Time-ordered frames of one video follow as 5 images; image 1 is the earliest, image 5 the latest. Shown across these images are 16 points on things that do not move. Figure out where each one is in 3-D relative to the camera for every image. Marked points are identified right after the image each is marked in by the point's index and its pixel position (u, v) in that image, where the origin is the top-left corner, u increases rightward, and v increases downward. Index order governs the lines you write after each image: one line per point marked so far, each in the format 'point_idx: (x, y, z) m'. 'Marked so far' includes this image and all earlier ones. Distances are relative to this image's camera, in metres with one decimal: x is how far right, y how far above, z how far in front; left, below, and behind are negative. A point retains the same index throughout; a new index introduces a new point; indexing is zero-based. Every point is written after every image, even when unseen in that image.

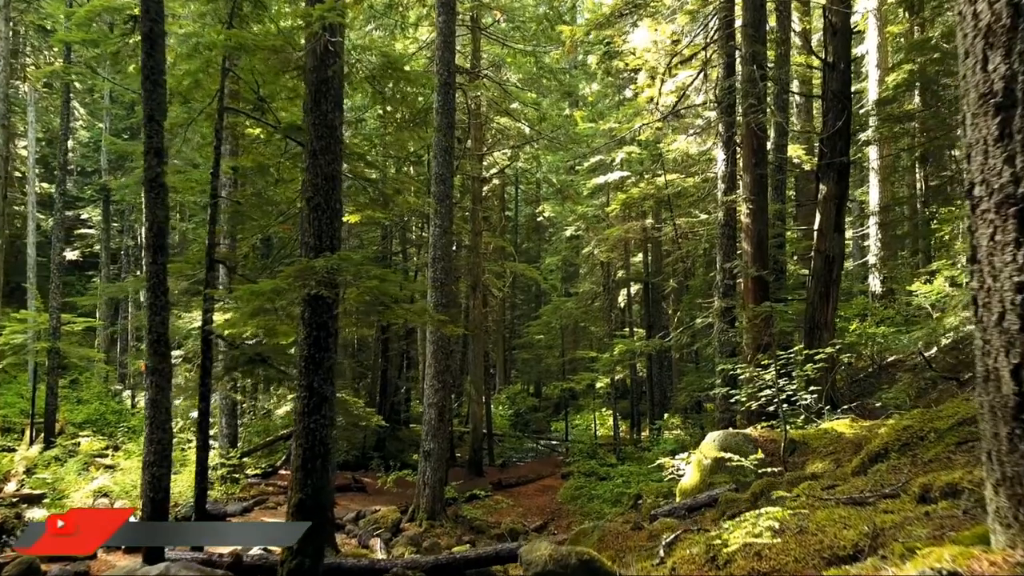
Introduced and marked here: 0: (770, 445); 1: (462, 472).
0: (+2.4, -1.5, +7.0) m
1: (-1.2, -4.4, +18.0) m
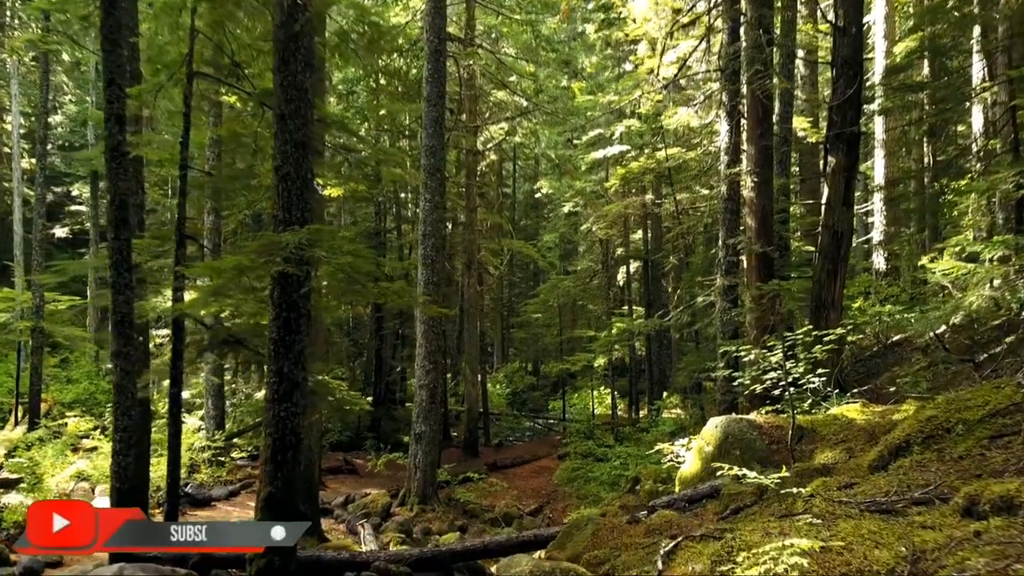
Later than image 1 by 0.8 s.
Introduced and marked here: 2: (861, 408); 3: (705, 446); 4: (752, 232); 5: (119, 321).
0: (+2.3, -1.3, +6.6) m
1: (-1.3, -3.8, +17.6) m
2: (+3.1, -1.1, +6.7) m
3: (+1.7, -1.4, +6.7) m
4: (+3.1, +0.7, +9.9) m
5: (-3.3, -0.3, +6.4) m
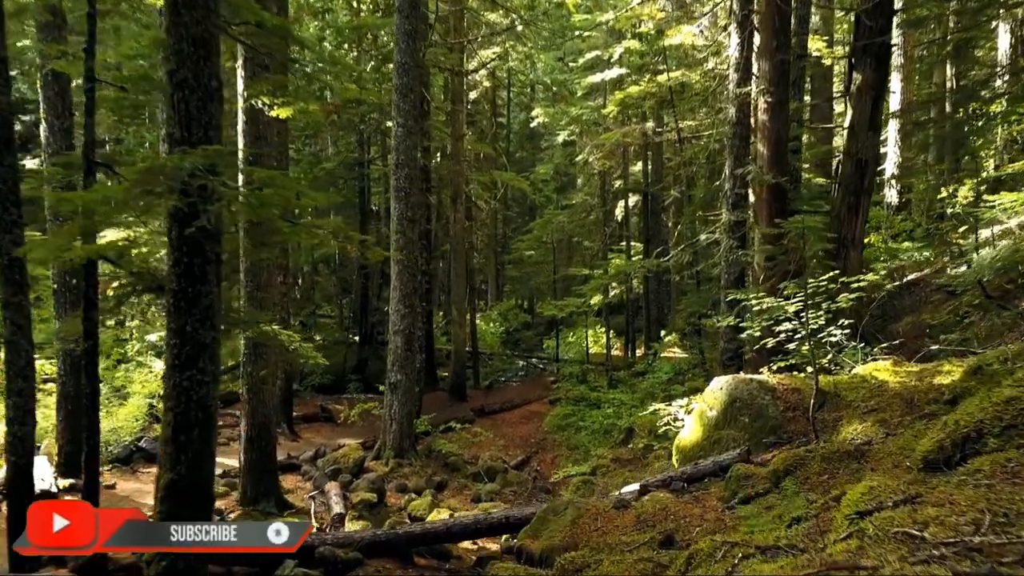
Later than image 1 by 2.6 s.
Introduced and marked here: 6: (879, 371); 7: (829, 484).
0: (+2.1, -0.8, +5.6) m
1: (-1.5, -2.4, +16.8) m
2: (+2.9, -0.6, +5.7) m
3: (+1.5, -0.9, +5.8) m
4: (+2.9, +1.5, +8.7) m
5: (-3.6, +0.2, +5.4) m
6: (+2.7, -0.6, +5.7) m
7: (+1.6, -1.0, +3.9) m
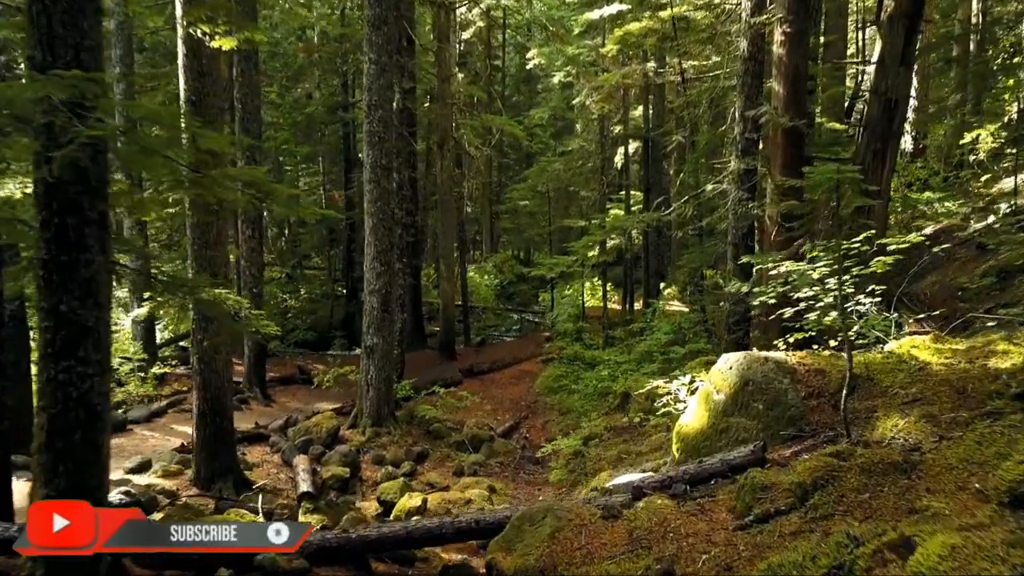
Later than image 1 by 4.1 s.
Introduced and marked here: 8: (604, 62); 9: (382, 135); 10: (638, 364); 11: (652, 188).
0: (+1.9, -0.6, +4.8) m
1: (-1.7, -1.4, +16.0) m
2: (+2.7, -0.4, +4.8) m
3: (+1.3, -0.7, +4.9) m
4: (+2.7, +1.9, +7.7) m
5: (-3.8, +0.4, +4.4) m
6: (+2.6, -0.4, +4.8) m
7: (+1.5, -0.9, +3.1) m
8: (+2.0, +5.0, +16.7) m
9: (-1.6, +2.0, +9.7) m
10: (+2.0, -1.2, +12.0) m
11: (+3.2, +2.3, +17.1) m
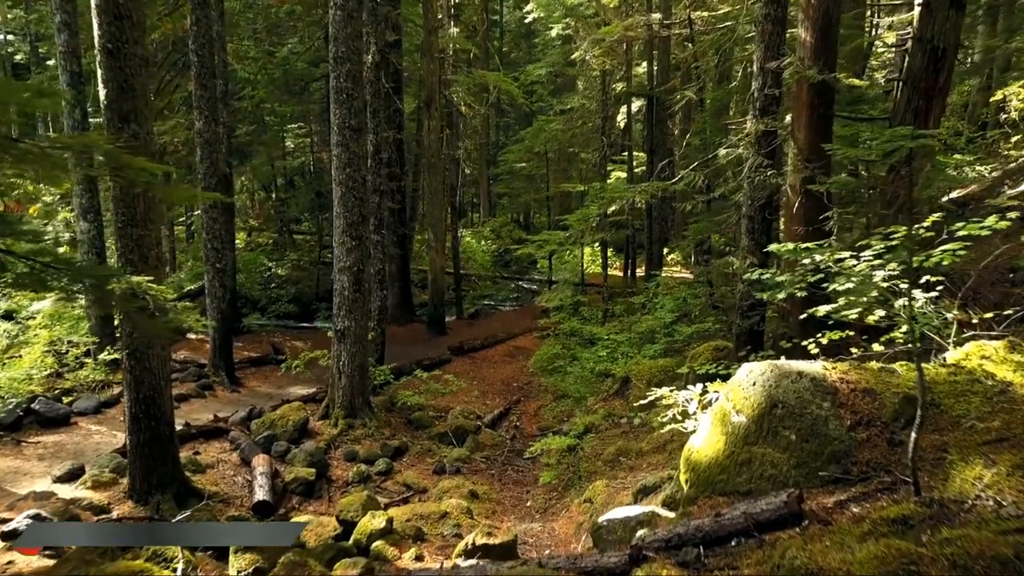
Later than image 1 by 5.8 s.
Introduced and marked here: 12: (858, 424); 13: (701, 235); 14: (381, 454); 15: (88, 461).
0: (+1.7, -0.6, +3.8) m
1: (-1.9, -0.8, +15.1) m
2: (+2.5, -0.3, +3.8) m
3: (+1.2, -0.7, +3.9) m
4: (+2.6, +2.1, +6.6) m
5: (-3.9, +0.4, +3.4) m
6: (+2.4, -0.4, +3.8) m
7: (+1.3, -1.0, +2.1) m
8: (+1.9, +5.6, +15.4) m
9: (-1.8, +2.2, +8.5) m
10: (+1.9, -0.8, +11.0) m
11: (+3.0, +2.9, +16.0) m
12: (+1.7, -0.7, +3.6) m
13: (+3.0, +0.8, +11.8) m
14: (-1.4, -1.8, +8.2) m
15: (-4.0, -1.6, +7.2) m
